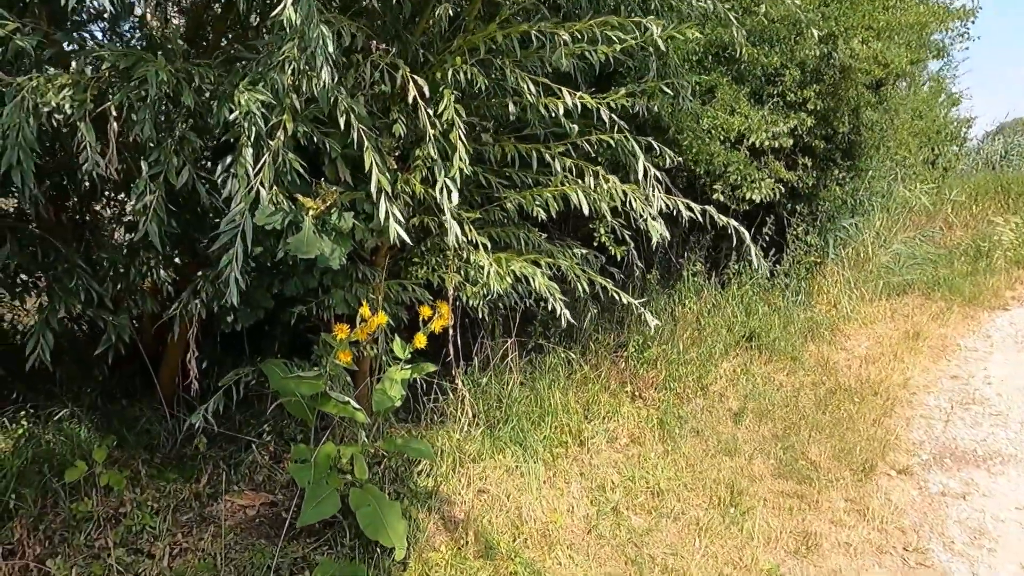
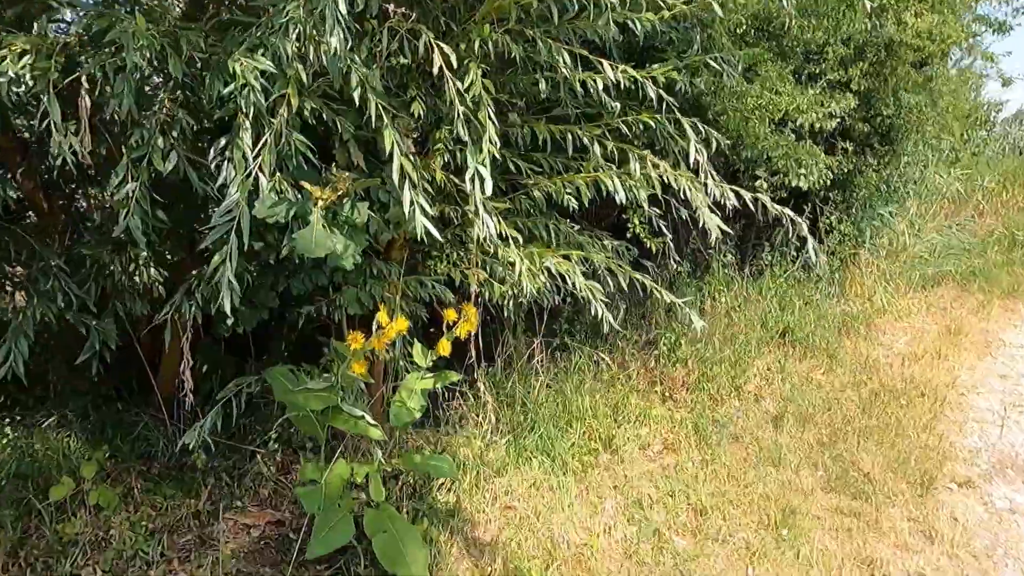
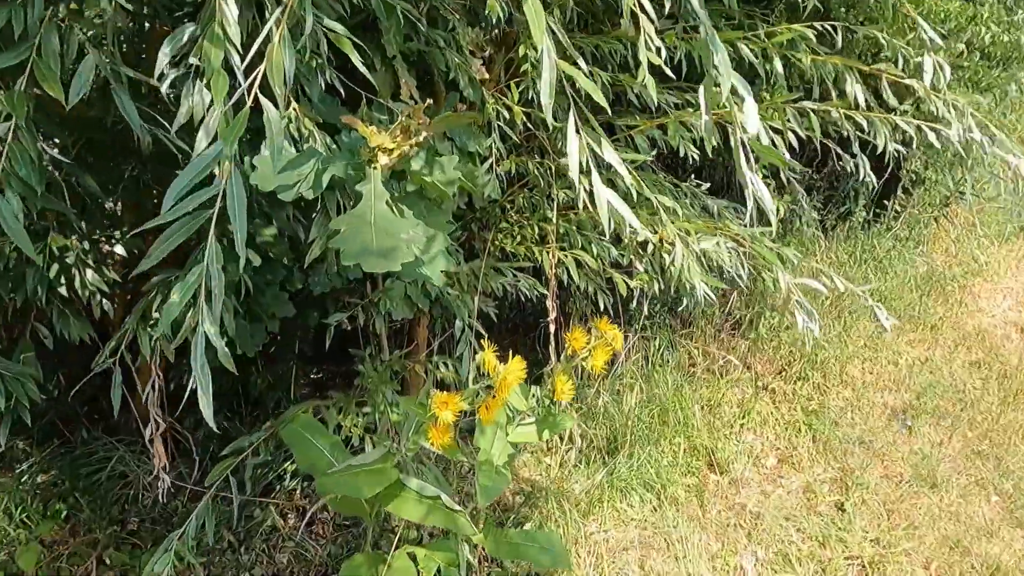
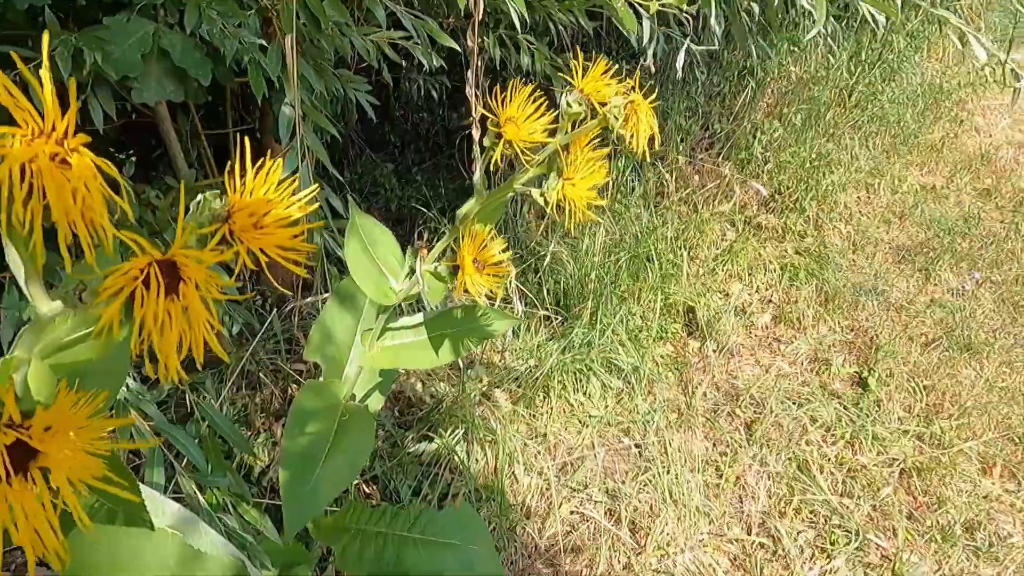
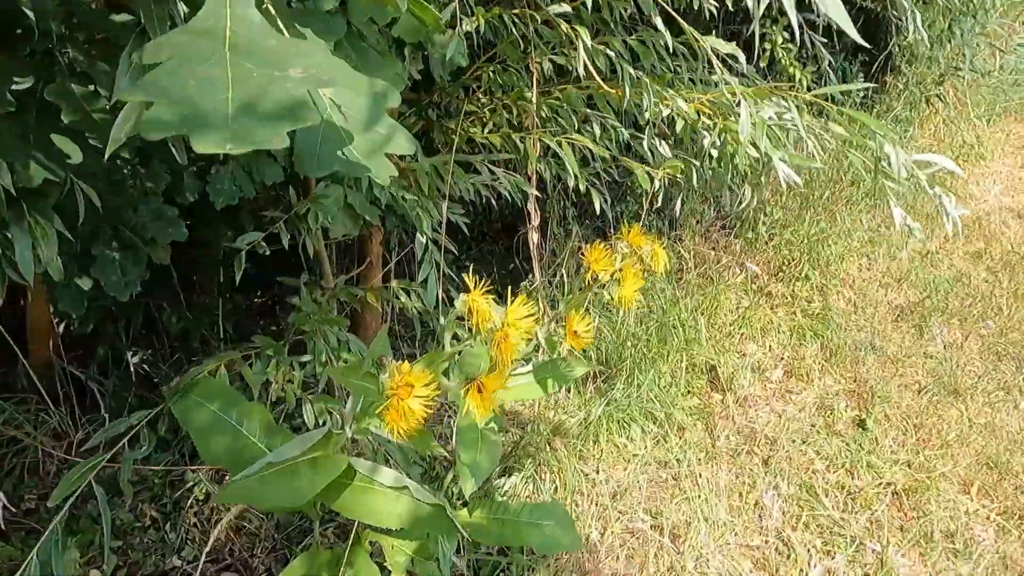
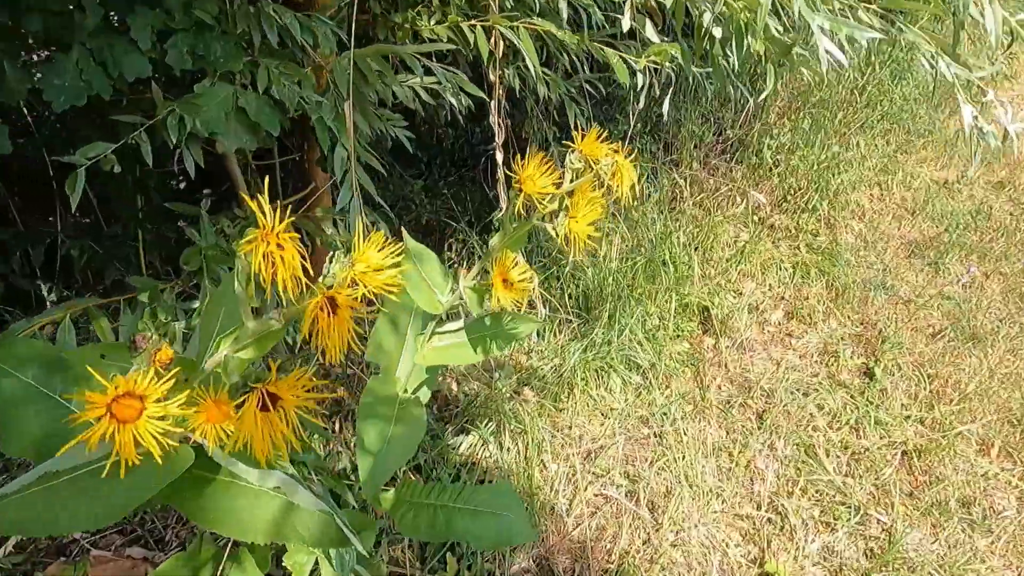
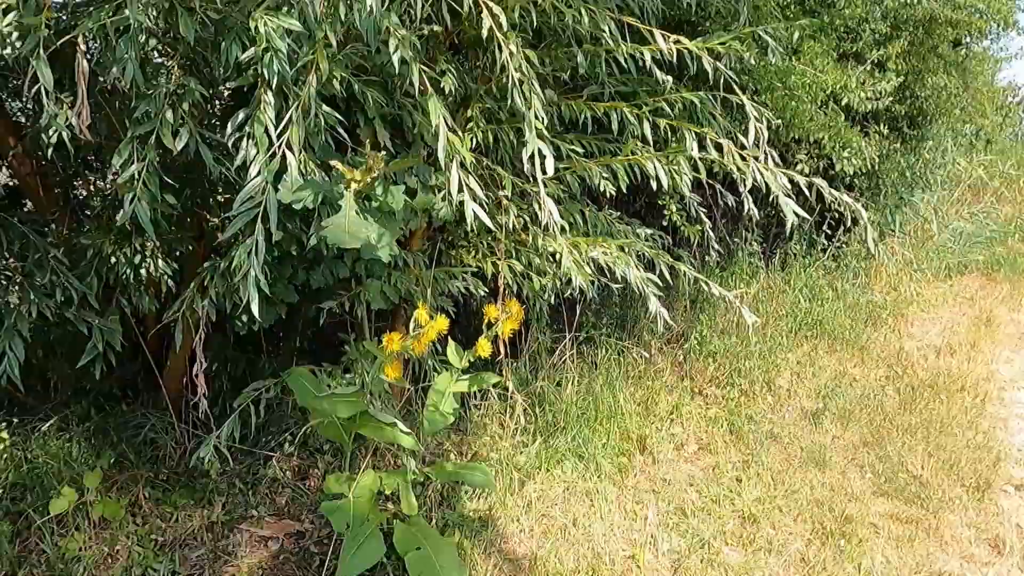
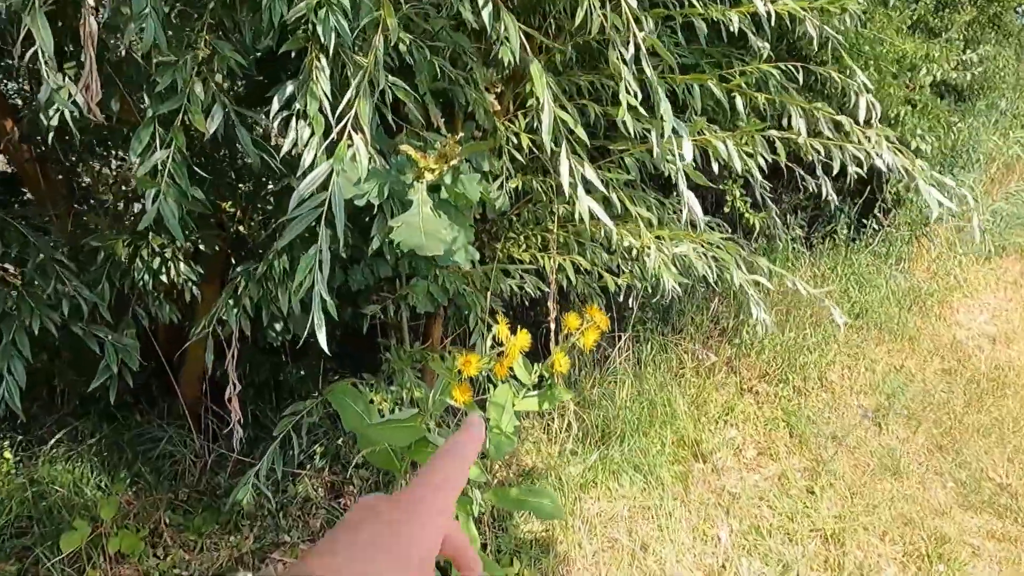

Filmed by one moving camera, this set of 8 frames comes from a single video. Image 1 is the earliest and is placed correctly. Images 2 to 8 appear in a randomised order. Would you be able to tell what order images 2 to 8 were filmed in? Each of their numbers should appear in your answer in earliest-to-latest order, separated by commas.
2, 7, 8, 3, 5, 6, 4
